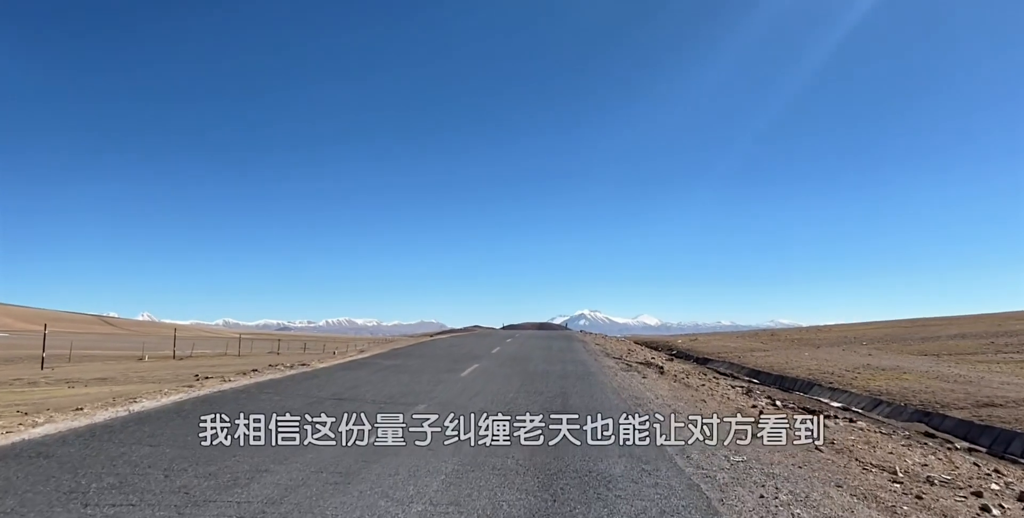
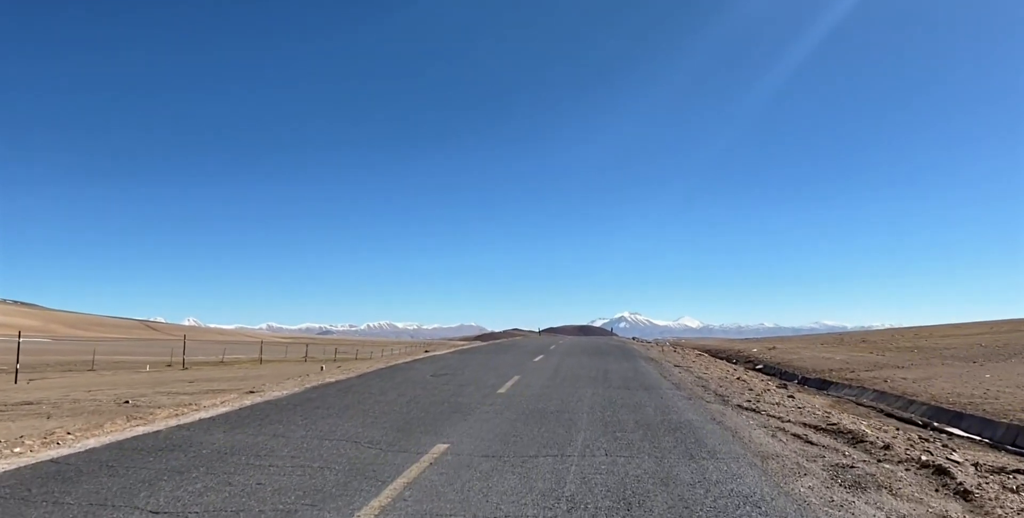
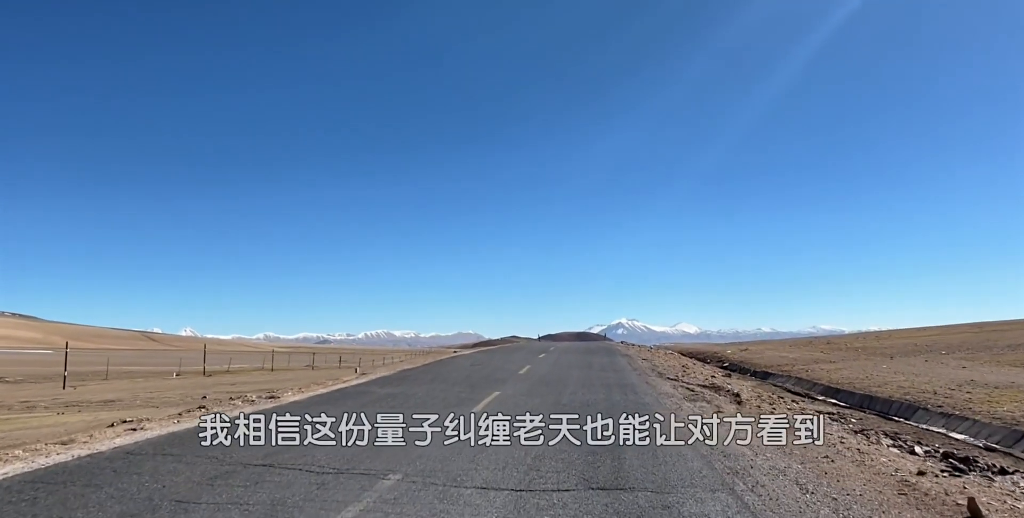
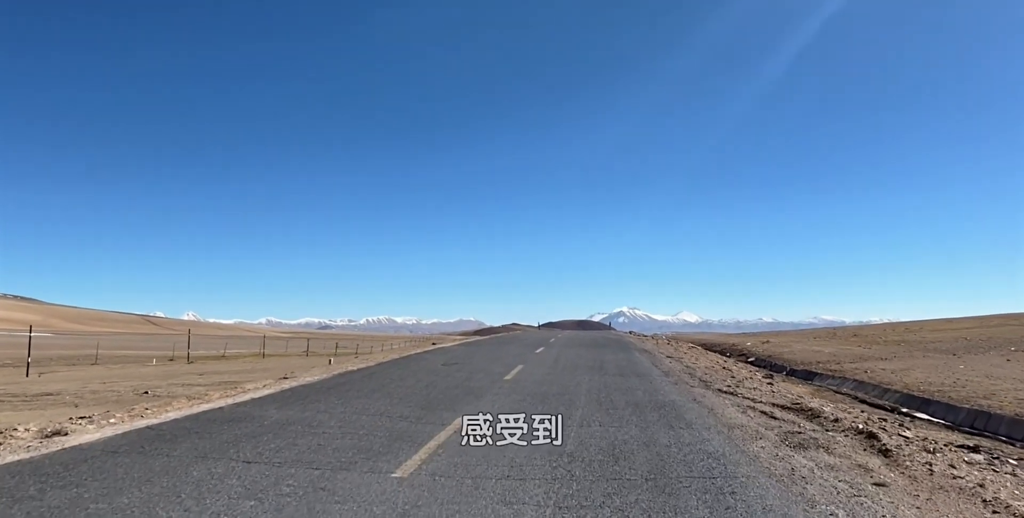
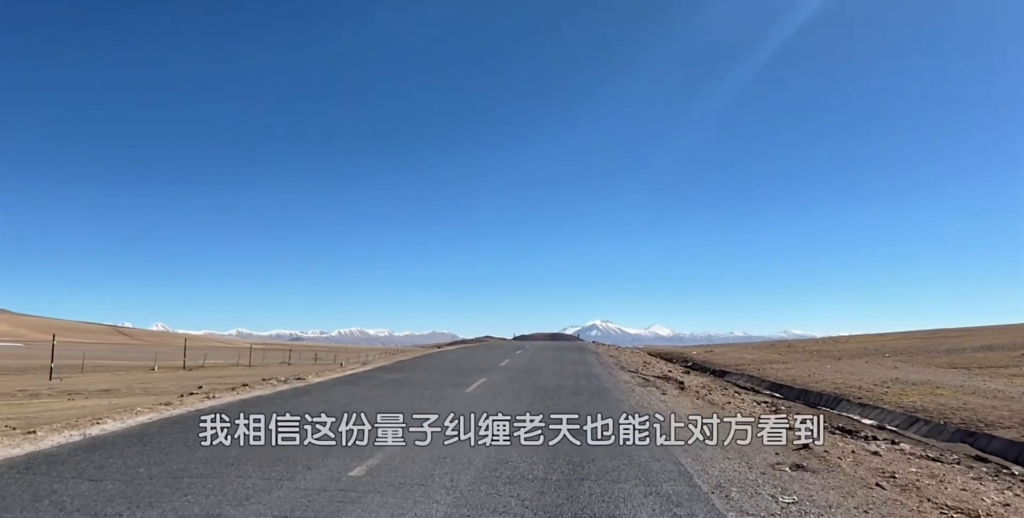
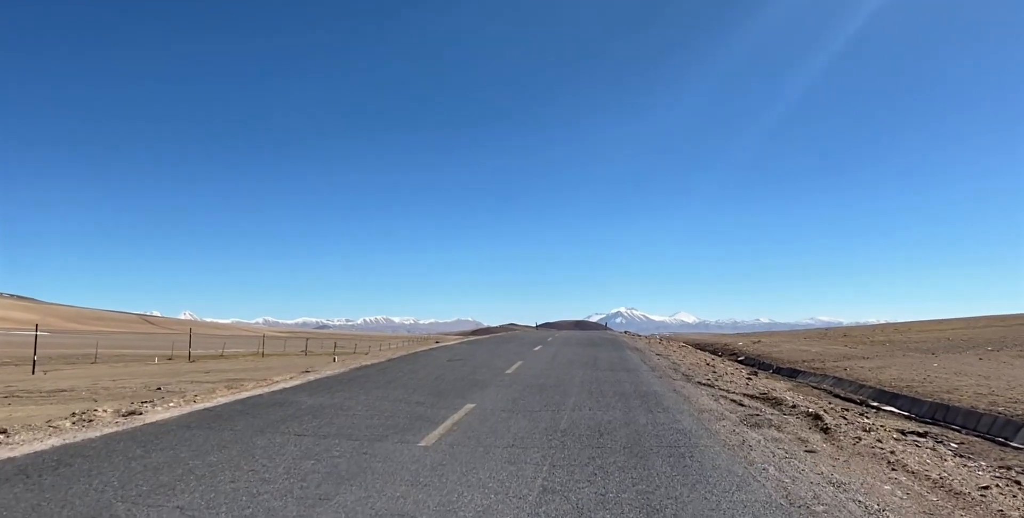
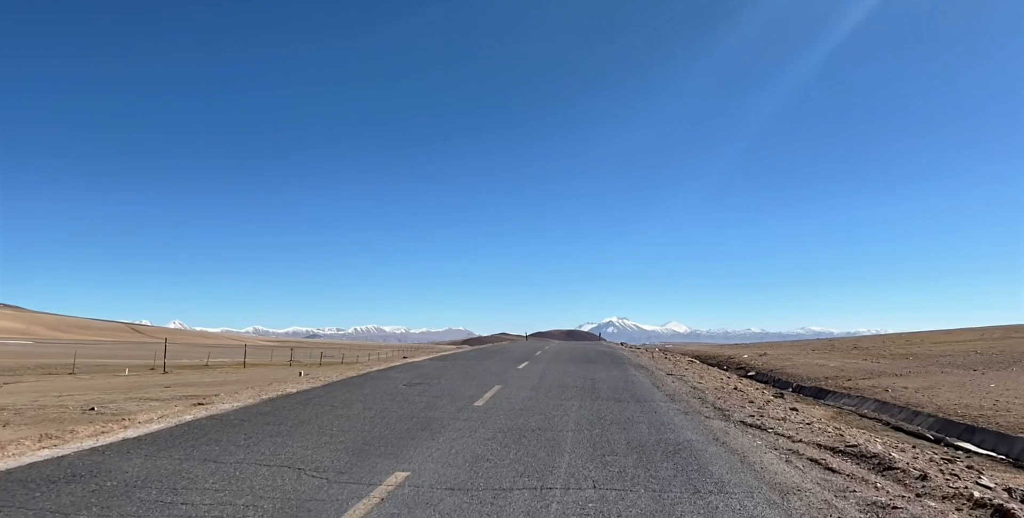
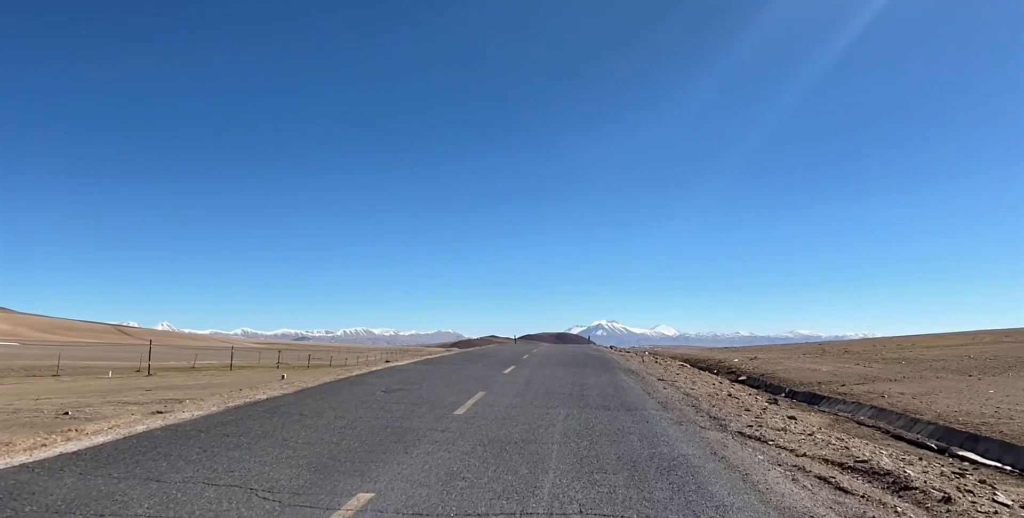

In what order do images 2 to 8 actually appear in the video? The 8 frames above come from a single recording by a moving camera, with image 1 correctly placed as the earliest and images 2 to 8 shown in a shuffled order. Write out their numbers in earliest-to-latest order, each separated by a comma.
5, 3, 6, 4, 2, 7, 8
